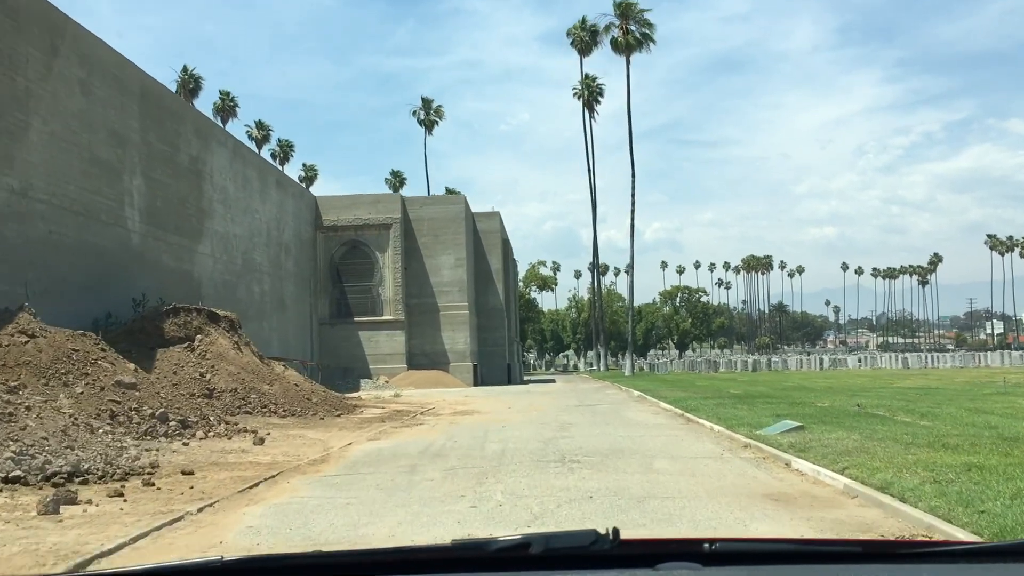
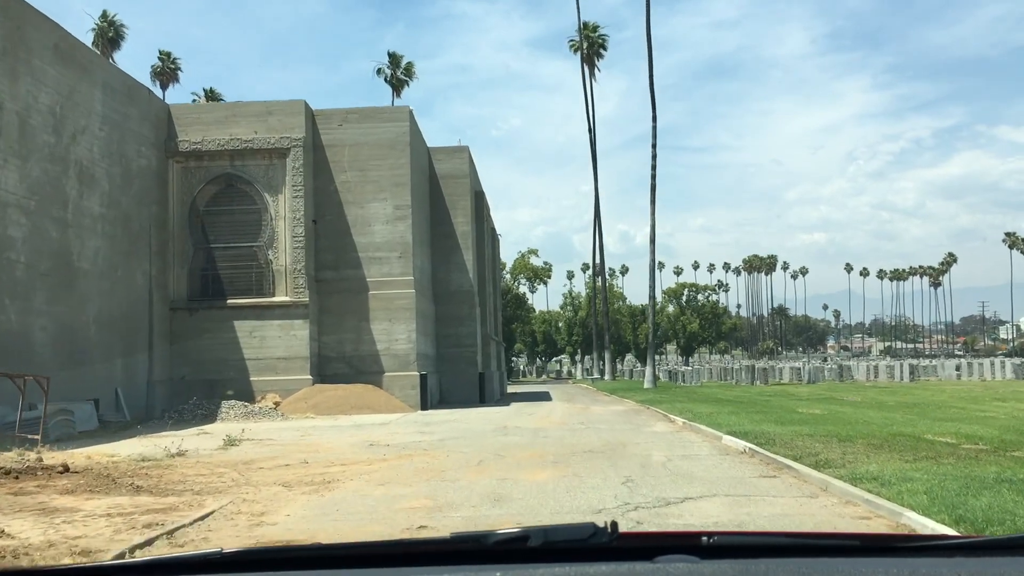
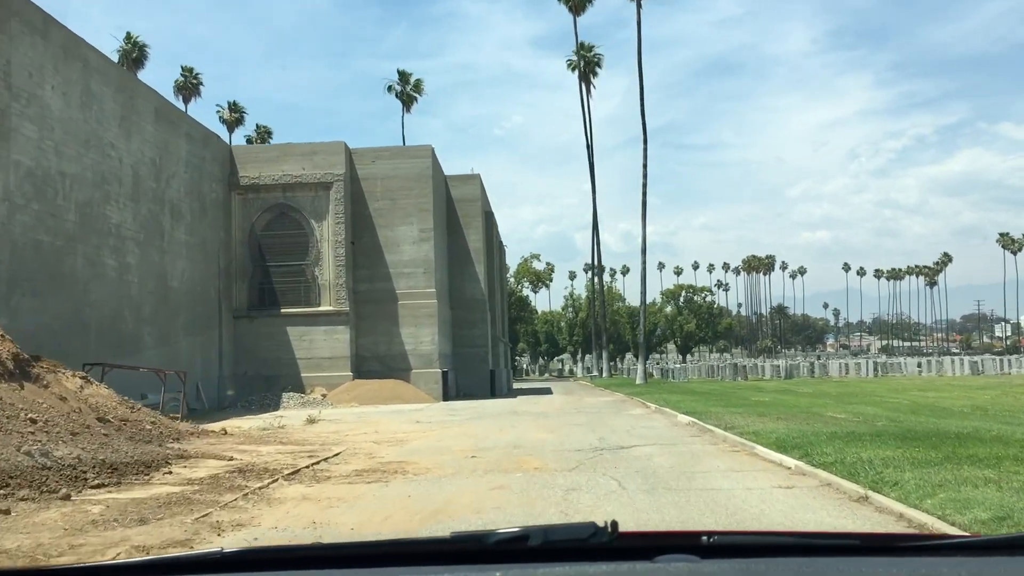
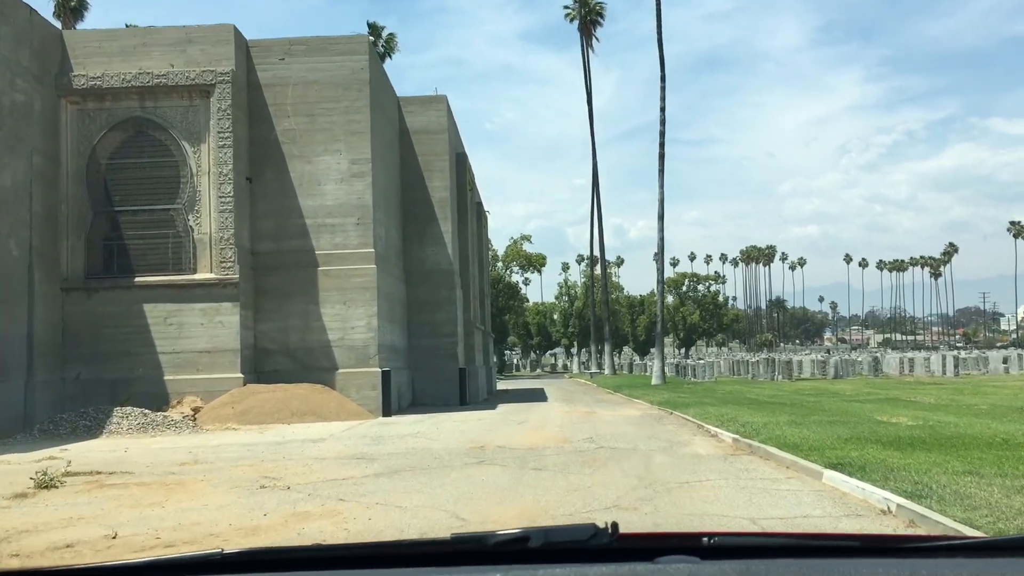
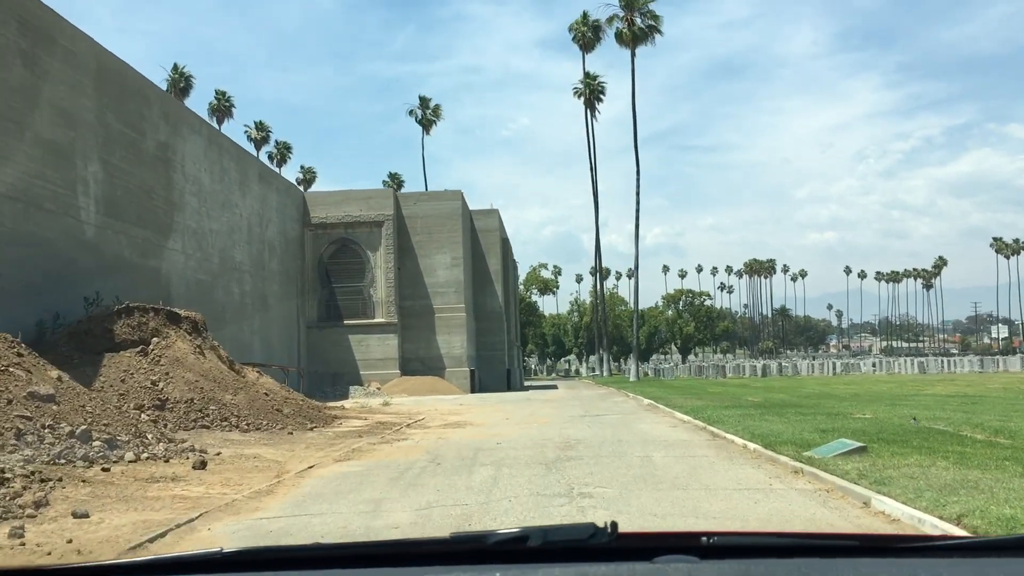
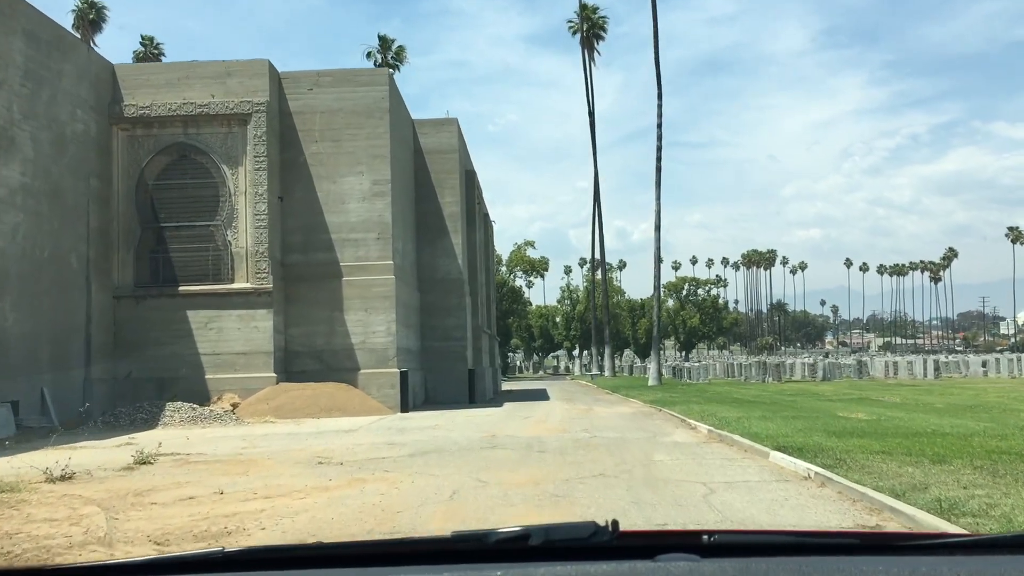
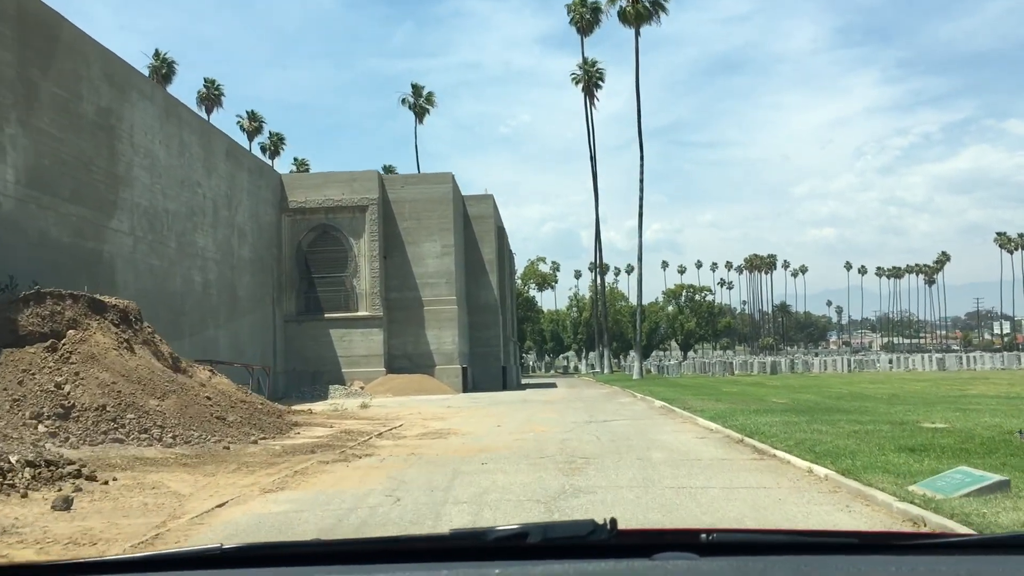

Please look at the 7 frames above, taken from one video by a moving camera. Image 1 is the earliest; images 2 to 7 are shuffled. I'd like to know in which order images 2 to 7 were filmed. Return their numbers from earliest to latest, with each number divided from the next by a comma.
5, 7, 3, 2, 6, 4
